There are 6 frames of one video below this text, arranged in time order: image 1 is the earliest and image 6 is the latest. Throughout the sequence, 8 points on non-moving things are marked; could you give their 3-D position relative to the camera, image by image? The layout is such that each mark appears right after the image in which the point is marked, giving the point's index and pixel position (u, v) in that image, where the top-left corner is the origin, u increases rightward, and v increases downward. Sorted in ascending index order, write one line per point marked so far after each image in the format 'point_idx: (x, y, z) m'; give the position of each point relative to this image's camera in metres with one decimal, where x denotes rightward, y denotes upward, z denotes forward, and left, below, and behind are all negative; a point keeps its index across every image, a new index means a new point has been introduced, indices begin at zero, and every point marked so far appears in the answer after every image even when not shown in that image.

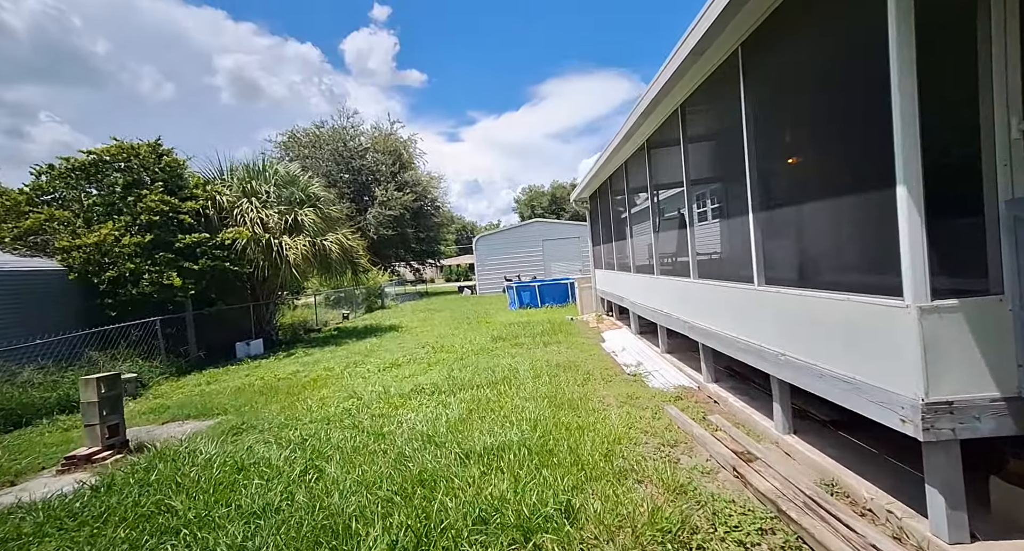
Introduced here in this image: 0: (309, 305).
0: (-4.8, -0.7, +11.8) m
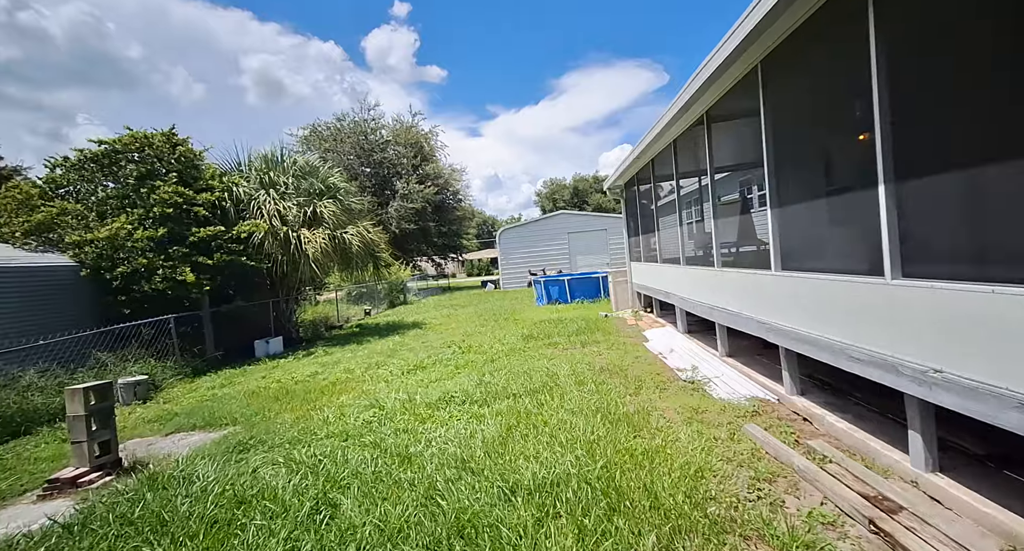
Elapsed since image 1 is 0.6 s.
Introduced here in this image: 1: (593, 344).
0: (-4.1, -0.6, +11.4) m
1: (+1.0, -0.9, +6.1) m
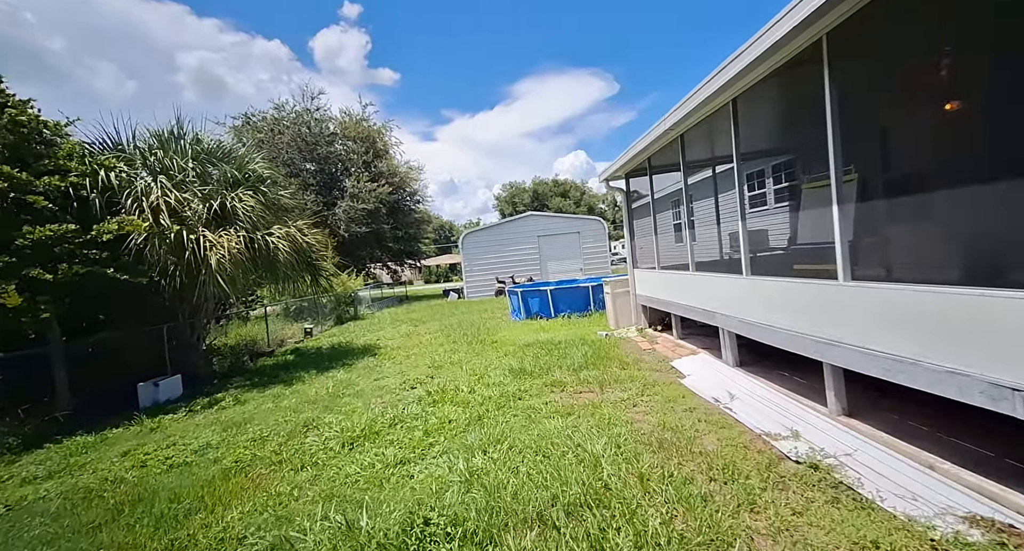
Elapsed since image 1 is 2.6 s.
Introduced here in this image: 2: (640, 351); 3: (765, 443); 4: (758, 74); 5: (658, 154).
0: (-4.7, -0.8, +9.2) m
1: (+0.9, -1.0, +4.4) m
2: (+1.5, -0.9, +5.8) m
3: (+1.6, -1.0, +3.1) m
4: (+1.9, +1.6, +4.1) m
5: (+1.9, +1.6, +6.5) m
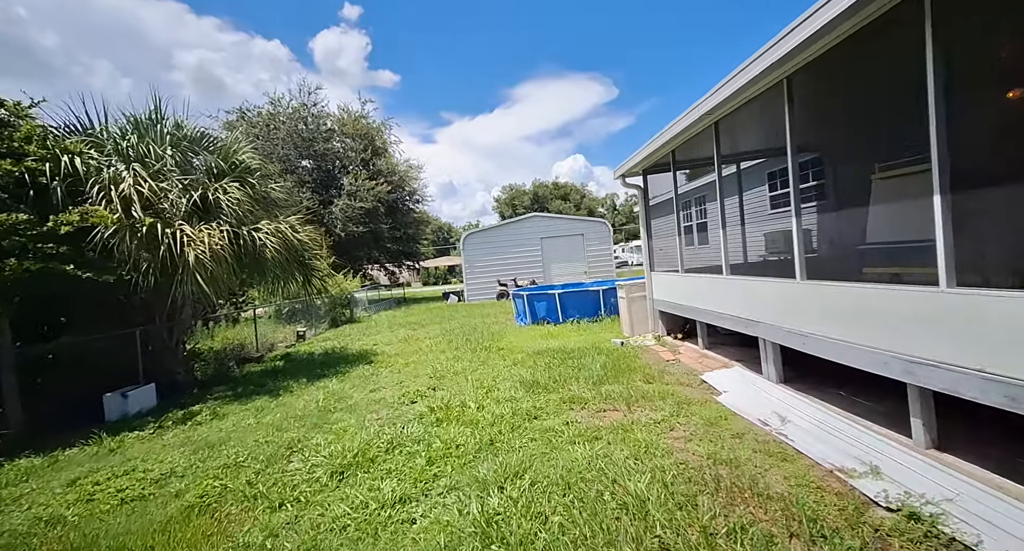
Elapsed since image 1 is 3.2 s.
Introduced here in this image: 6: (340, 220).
0: (-4.6, -0.8, +8.7) m
1: (+1.0, -1.0, +3.9) m
2: (+1.6, -0.9, +5.3) m
3: (+1.7, -1.0, +2.5) m
4: (+2.0, +1.6, +3.6) m
5: (+2.0, +1.6, +6.0) m
6: (-6.3, +2.0, +18.2) m
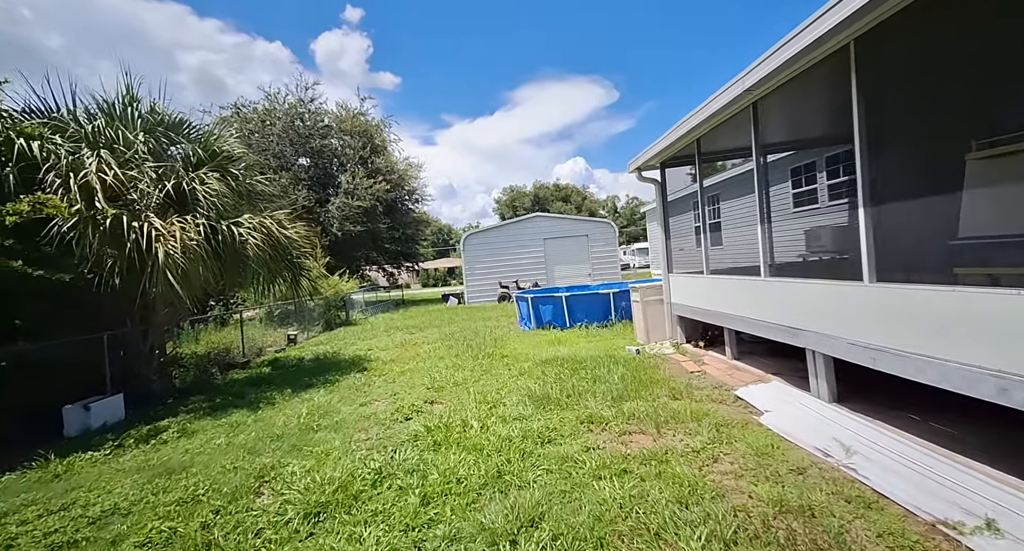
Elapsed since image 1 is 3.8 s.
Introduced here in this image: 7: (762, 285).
0: (-4.5, -0.8, +8.1) m
1: (+1.1, -1.0, +3.3) m
2: (+1.7, -0.9, +4.7) m
3: (+1.7, -1.0, +2.0) m
4: (+2.1, +1.6, +3.1) m
5: (+2.1, +1.5, +5.5) m
6: (-6.2, +2.0, +17.6) m
7: (+2.2, -0.1, +4.5) m
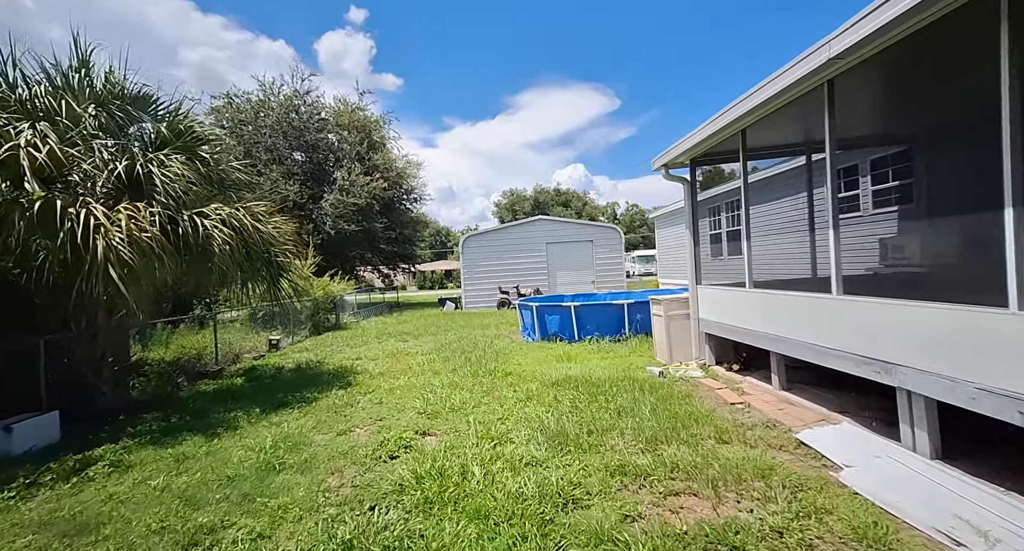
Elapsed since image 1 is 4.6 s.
0: (-4.5, -0.8, +7.3) m
1: (+1.2, -1.1, +2.6) m
2: (+1.7, -1.0, +4.0) m
3: (+1.8, -1.1, +1.2) m
4: (+2.3, +1.5, +2.4) m
5: (+2.2, +1.4, +4.7) m
6: (-6.1, +2.0, +16.8) m
7: (+2.3, -0.2, +3.7) m
